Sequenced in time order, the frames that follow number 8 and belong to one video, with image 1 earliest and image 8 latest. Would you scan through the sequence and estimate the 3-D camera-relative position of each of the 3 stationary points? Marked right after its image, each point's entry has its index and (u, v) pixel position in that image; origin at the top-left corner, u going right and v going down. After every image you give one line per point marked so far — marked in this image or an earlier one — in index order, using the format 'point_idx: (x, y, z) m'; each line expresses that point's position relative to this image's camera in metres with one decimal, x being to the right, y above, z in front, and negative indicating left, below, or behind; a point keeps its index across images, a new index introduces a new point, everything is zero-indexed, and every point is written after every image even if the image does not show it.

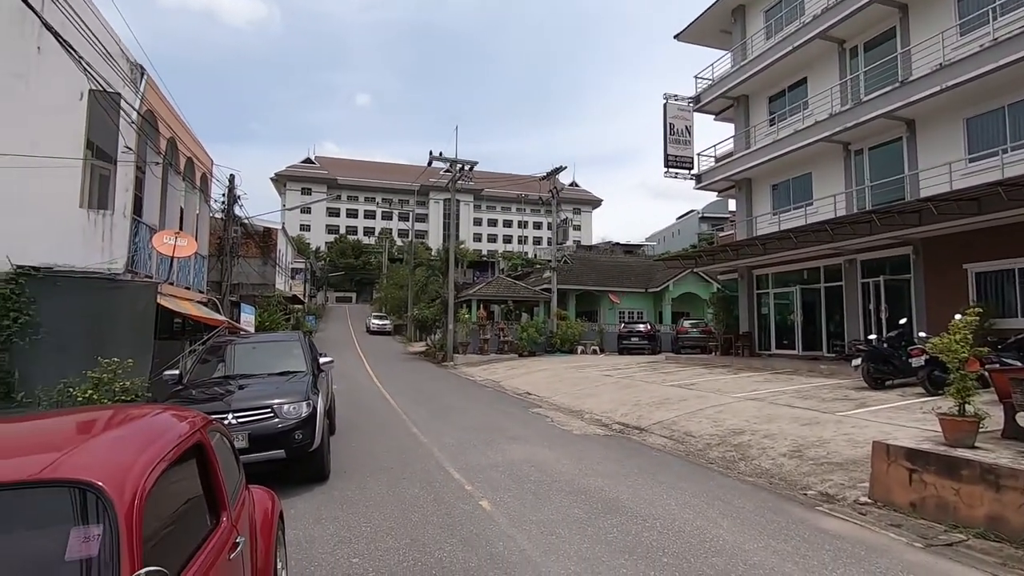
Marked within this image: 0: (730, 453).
0: (+3.8, -2.9, +9.3) m
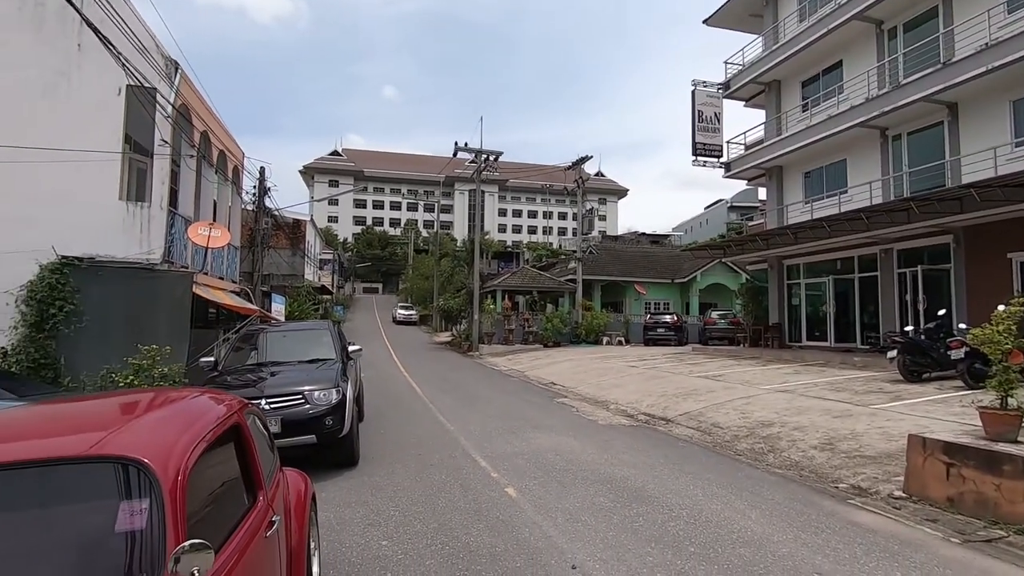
0: (+4.2, -2.7, +9.2) m
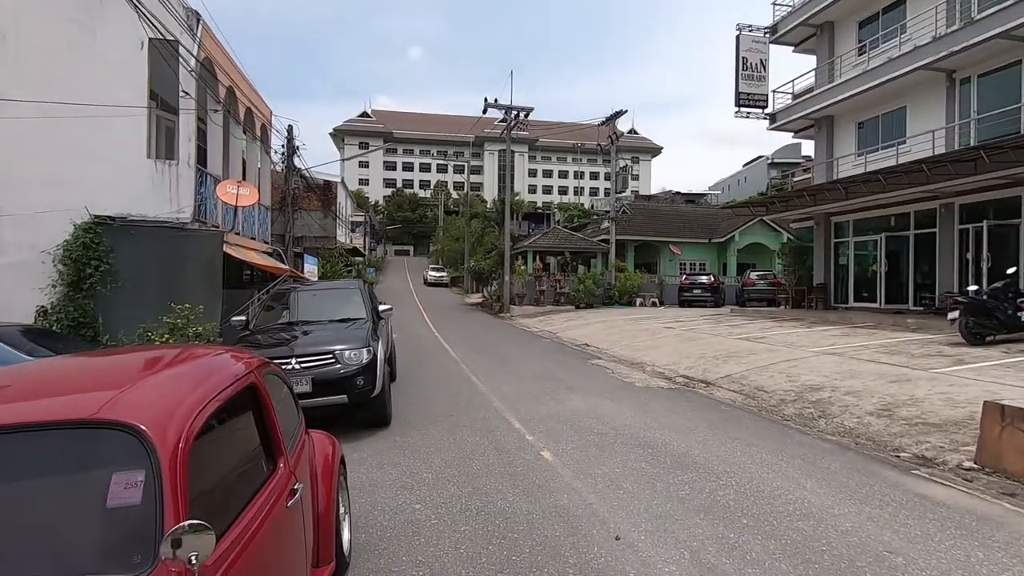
0: (+4.8, -2.0, +8.7) m
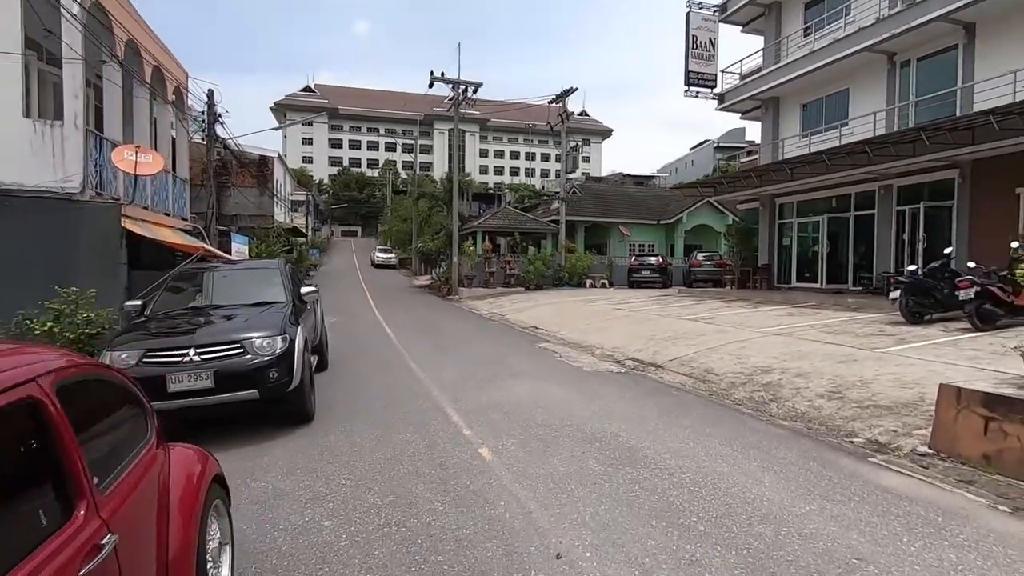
0: (+3.9, -1.7, +8.4) m
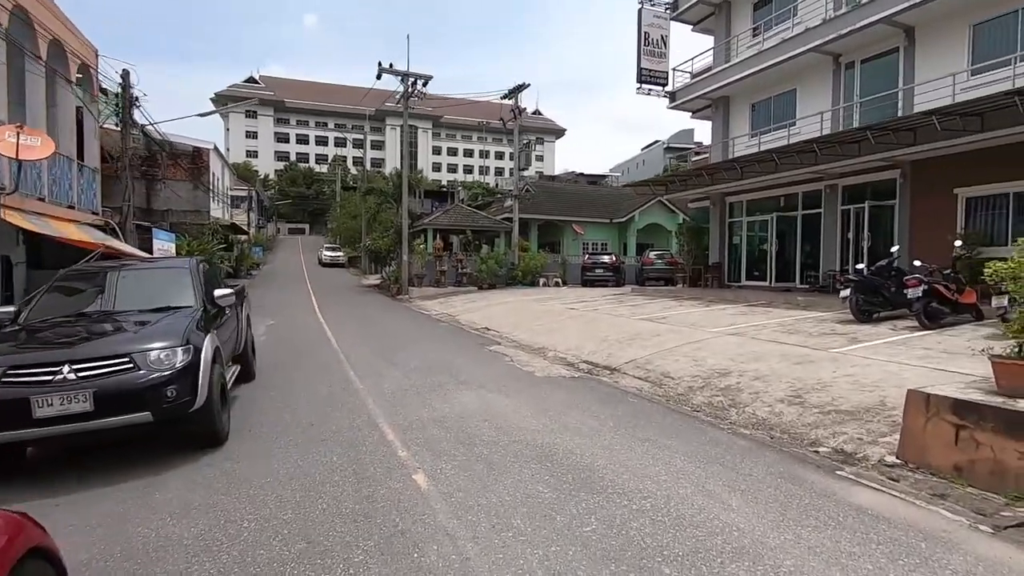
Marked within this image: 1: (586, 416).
0: (+3.1, -1.7, +8.0) m
1: (+1.0, -1.7, +7.2) m
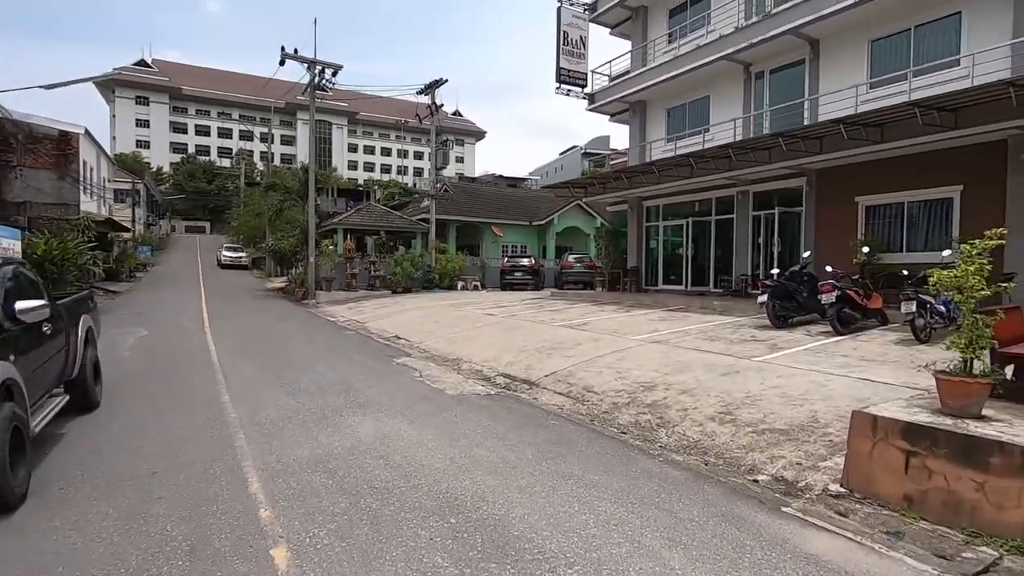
0: (+1.8, -1.8, +7.3) m
1: (-0.1, -1.8, +6.2) m
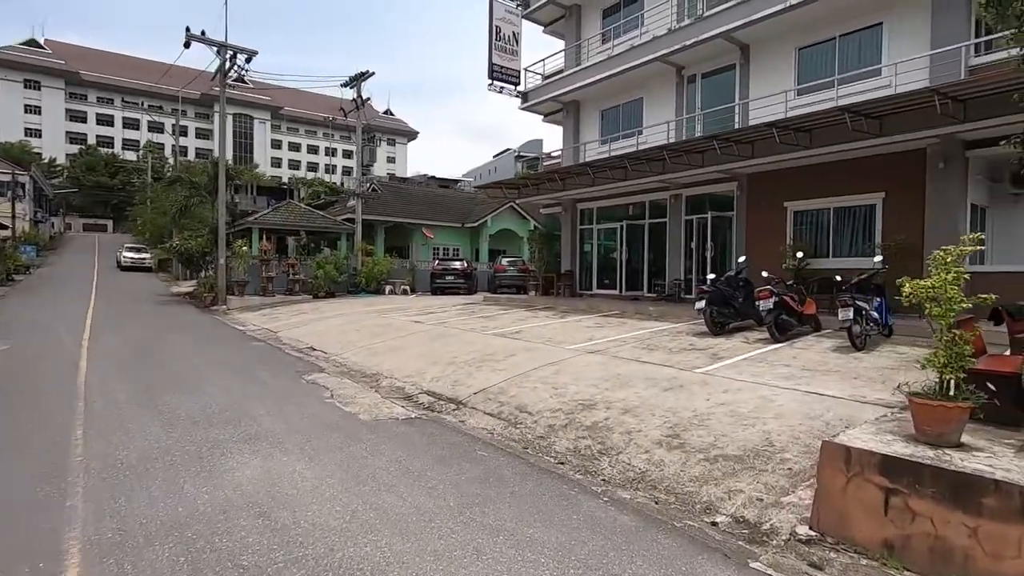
0: (+0.9, -1.9, +6.5) m
1: (-0.9, -1.9, +5.1) m
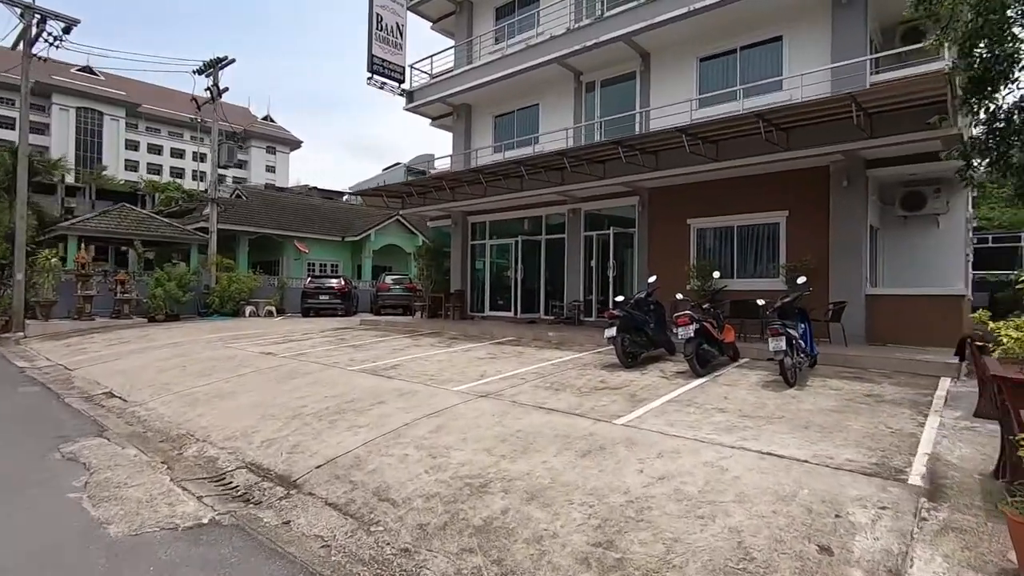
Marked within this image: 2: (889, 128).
0: (-0.3, -2.1, +4.2) m
1: (-1.8, -2.1, +2.4) m
2: (+7.5, +3.2, +10.7) m
